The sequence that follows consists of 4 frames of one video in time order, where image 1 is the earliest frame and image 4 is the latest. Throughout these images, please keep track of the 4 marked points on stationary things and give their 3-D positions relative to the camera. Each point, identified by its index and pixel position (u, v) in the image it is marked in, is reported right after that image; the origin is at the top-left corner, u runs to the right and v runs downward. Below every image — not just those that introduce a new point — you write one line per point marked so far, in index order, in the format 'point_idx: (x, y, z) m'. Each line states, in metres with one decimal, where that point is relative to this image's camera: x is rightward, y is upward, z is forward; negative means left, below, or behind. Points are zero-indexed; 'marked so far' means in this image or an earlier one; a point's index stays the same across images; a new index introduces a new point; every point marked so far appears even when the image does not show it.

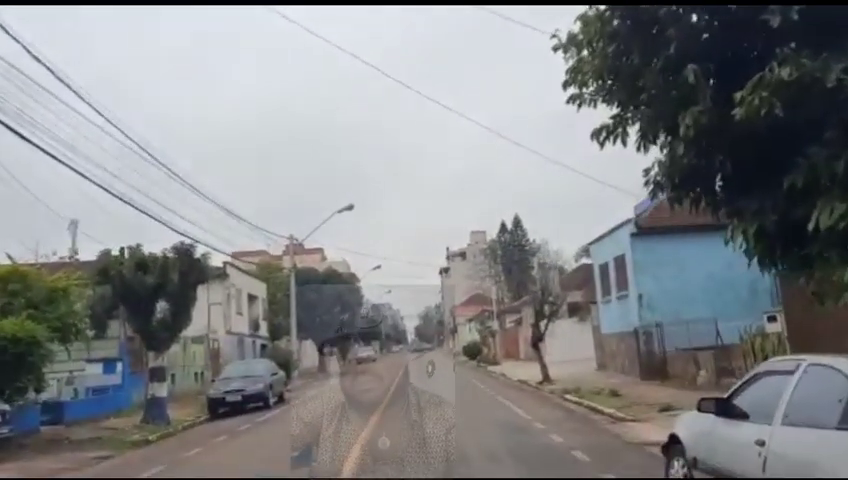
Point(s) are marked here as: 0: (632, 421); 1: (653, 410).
0: (+3.9, -3.4, +17.0) m
1: (+4.6, -3.4, +18.0) m
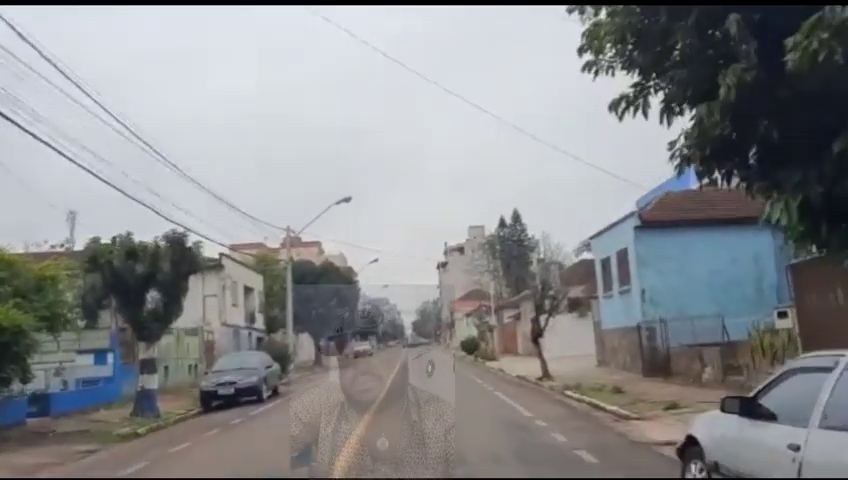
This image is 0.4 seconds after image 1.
0: (+3.8, -3.2, +16.5) m
1: (+4.5, -3.2, +17.4) m
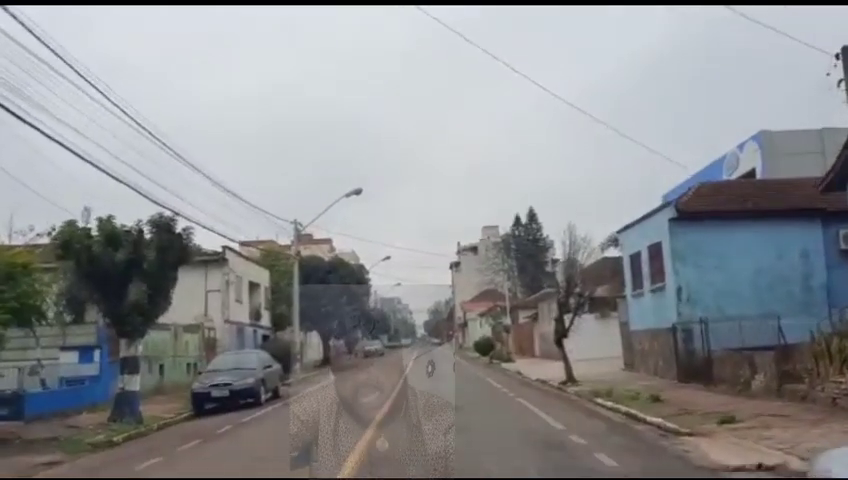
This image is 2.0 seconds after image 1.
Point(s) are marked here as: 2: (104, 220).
0: (+4.1, -3.0, +14.1) m
1: (+4.8, -3.0, +15.0) m
2: (-6.5, +0.4, +18.4) m
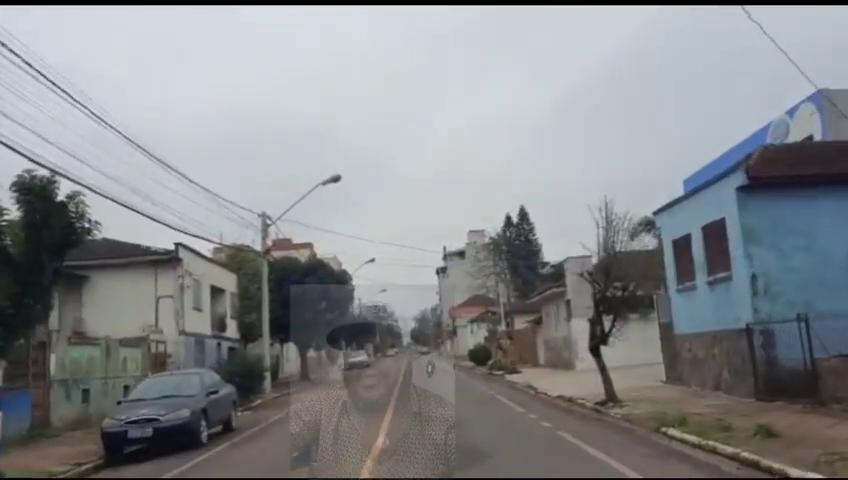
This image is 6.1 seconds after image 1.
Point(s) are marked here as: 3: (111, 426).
0: (+4.2, -2.4, +8.0) m
1: (+4.9, -2.4, +9.0) m
2: (-6.5, +0.8, +12.2) m
3: (-5.5, -3.3, +16.1) m
